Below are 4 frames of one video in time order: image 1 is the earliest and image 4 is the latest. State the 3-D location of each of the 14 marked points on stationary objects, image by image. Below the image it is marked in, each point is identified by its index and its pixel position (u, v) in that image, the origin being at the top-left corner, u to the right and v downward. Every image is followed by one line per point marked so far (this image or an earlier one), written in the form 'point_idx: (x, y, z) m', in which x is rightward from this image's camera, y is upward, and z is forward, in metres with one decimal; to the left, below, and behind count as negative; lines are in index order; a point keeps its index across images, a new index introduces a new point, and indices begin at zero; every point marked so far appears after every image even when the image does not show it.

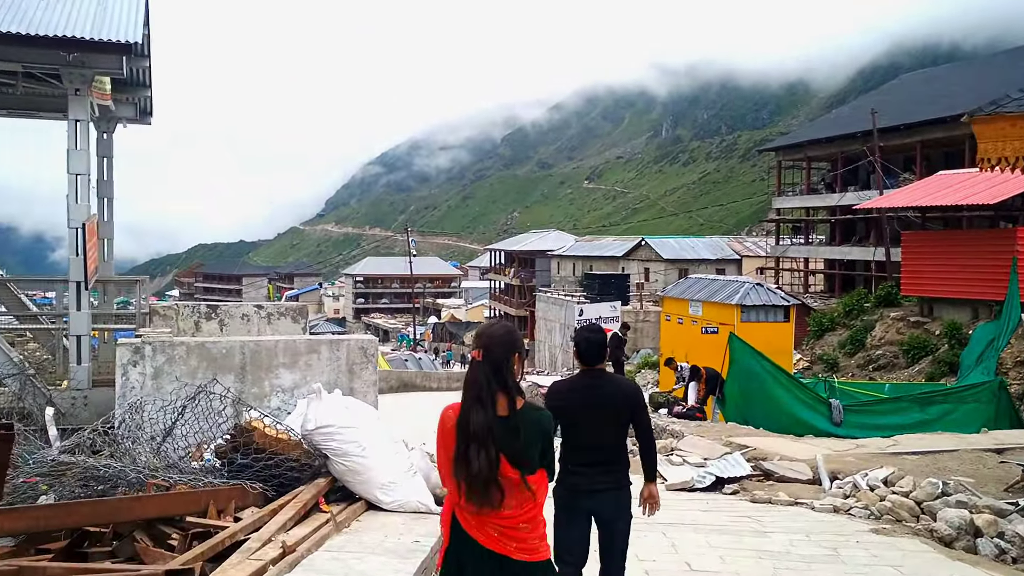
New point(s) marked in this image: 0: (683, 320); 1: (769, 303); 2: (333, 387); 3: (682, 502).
0: (+3.1, -0.6, +17.8) m
1: (+4.1, -0.2, +15.8) m
2: (-1.3, -0.7, +7.1) m
3: (+1.4, -1.8, +8.1) m
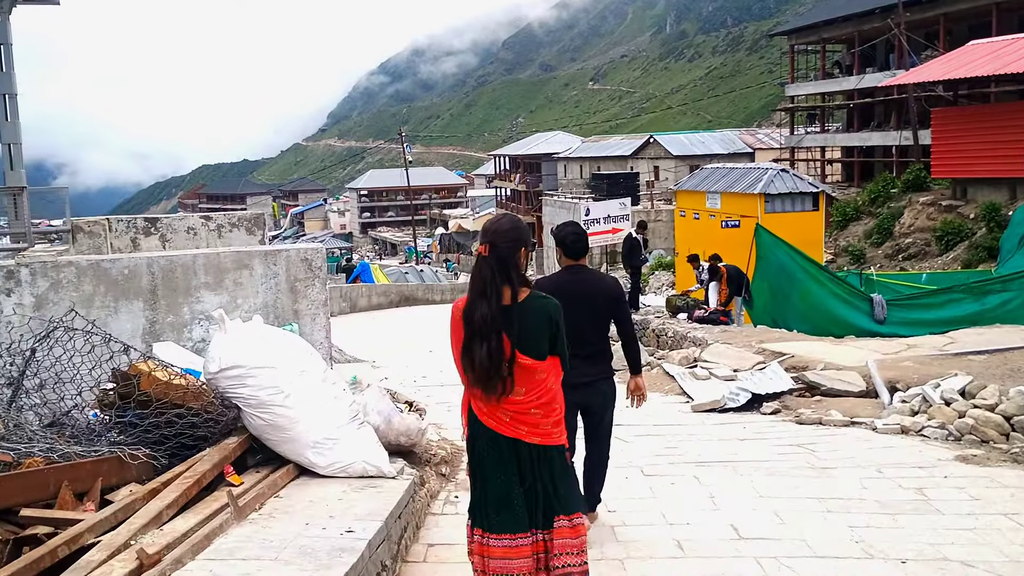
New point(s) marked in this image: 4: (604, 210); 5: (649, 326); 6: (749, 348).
0: (+3.1, +1.2, +16.2) m
1: (+4.1, +1.4, +14.2) m
2: (-1.4, -0.1, +5.6) m
3: (+1.3, -0.9, +6.7) m
4: (+1.7, +1.4, +17.9) m
5: (+1.7, -0.5, +12.3) m
6: (+2.3, -0.6, +9.7) m
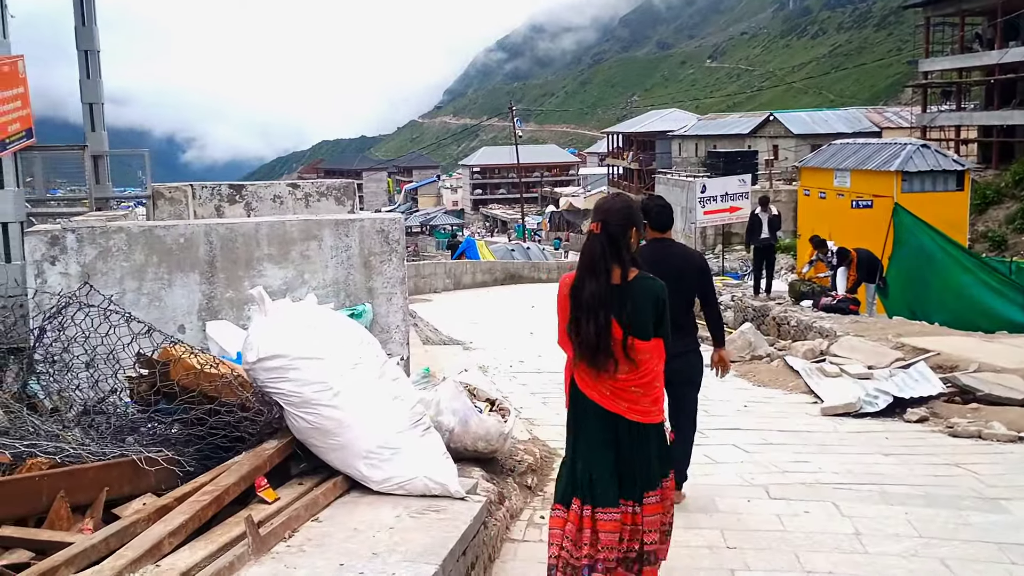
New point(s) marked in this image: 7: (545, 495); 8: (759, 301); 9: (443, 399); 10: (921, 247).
0: (+4.7, +1.4, +15.0) m
1: (+5.5, +1.6, +12.9) m
2: (-0.9, 0.0, +5.0) m
3: (+1.9, -0.9, +5.7) m
4: (+3.6, +1.7, +16.8) m
5: (+2.9, -0.3, +11.3) m
6: (+3.2, -0.5, +8.6) m
7: (+0.1, -0.9, +4.3) m
8: (+3.0, -0.1, +12.0) m
9: (-0.3, -0.4, +4.0) m
10: (+4.3, +0.4, +10.5) m
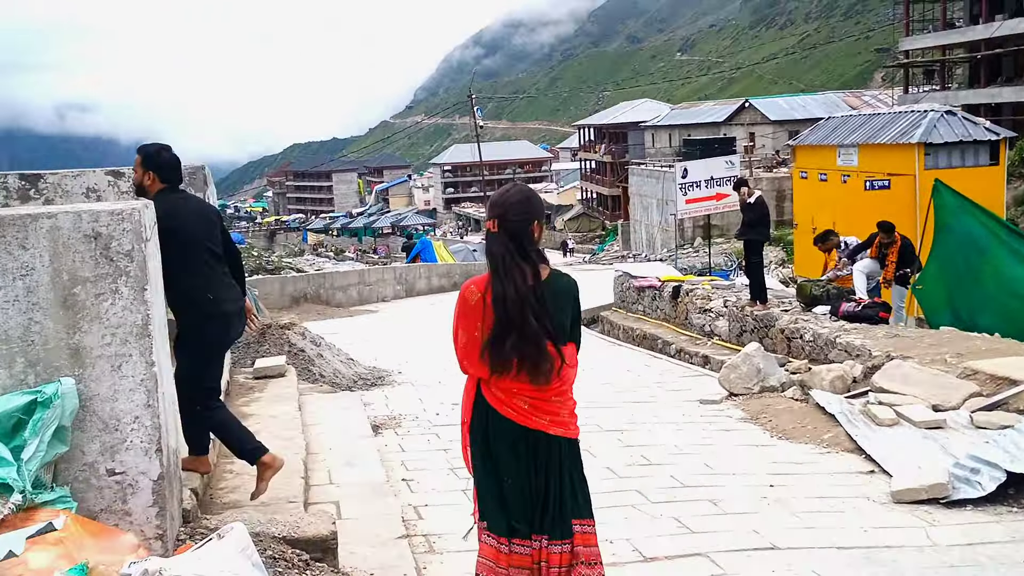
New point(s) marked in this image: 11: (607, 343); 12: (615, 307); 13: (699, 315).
0: (+4.0, +1.4, +12.7) m
1: (+4.9, +1.6, +10.6) m
2: (-1.3, -0.2, +2.6) m
3: (+1.5, -0.9, +3.4) m
4: (+2.8, +1.7, +14.5) m
5: (+2.4, -0.3, +9.0) m
6: (+2.7, -0.5, +6.2) m
7: (-0.2, -1.0, +1.9) m
8: (+2.4, -0.2, +9.6) m
9: (-0.7, -0.6, +1.6) m
10: (+3.8, +0.4, +8.2) m
11: (+1.1, -0.6, +11.3) m
12: (+1.5, -0.3, +14.2) m
13: (+2.1, -0.3, +10.9) m
